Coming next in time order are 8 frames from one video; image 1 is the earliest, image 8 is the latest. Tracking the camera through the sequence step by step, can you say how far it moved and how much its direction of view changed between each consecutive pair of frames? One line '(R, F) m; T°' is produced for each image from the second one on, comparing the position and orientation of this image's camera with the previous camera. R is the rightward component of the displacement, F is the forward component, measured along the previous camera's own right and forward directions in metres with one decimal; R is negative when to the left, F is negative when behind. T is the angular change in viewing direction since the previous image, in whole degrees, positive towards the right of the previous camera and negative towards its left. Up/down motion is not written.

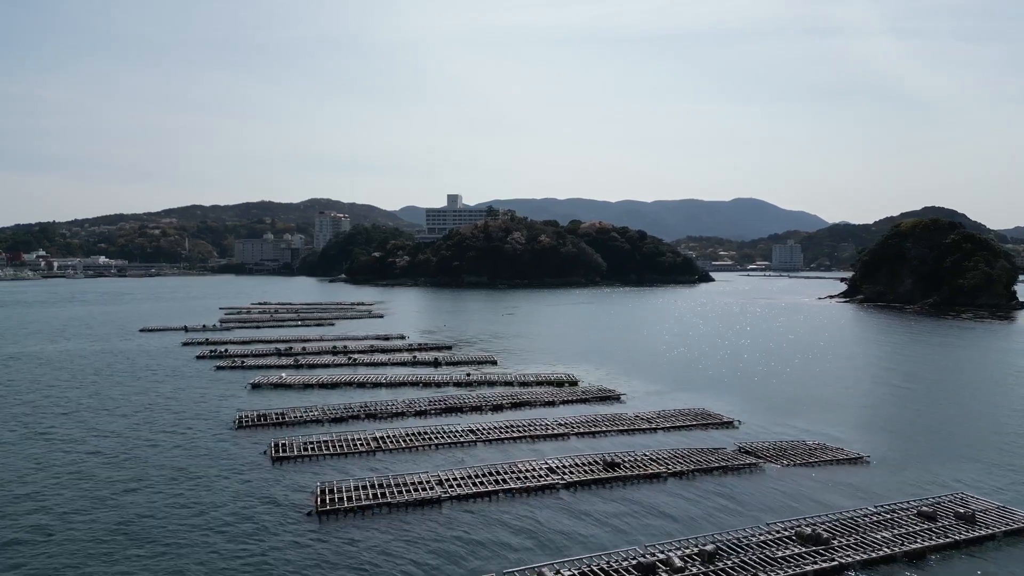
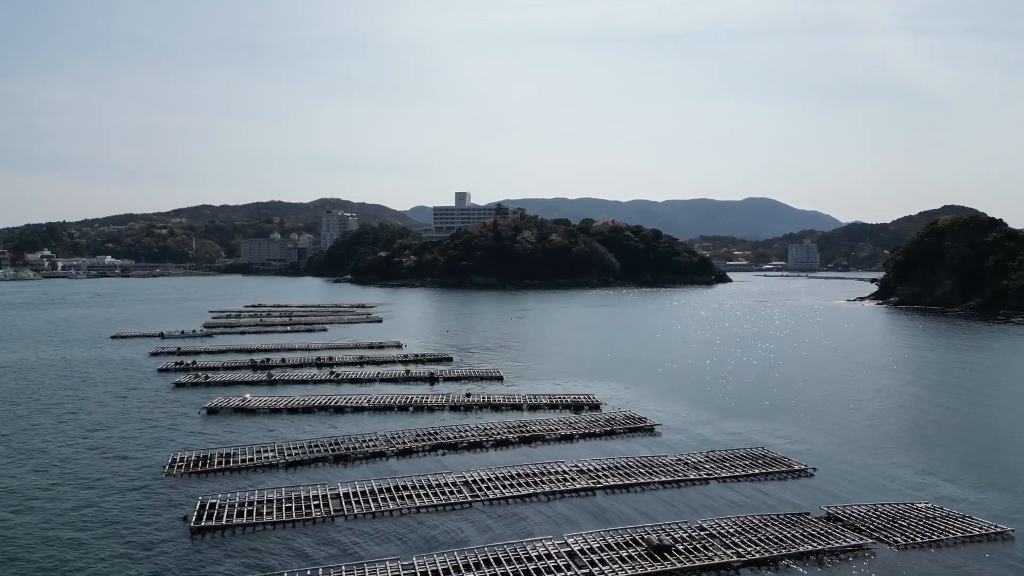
(0.0, +5.2) m; -1°
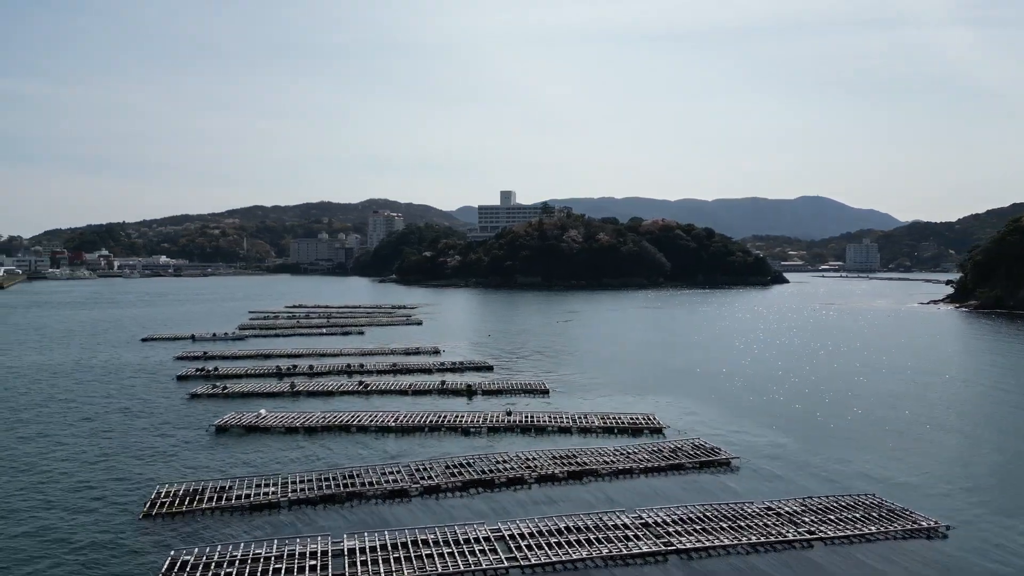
(-0.1, +3.4) m; -4°
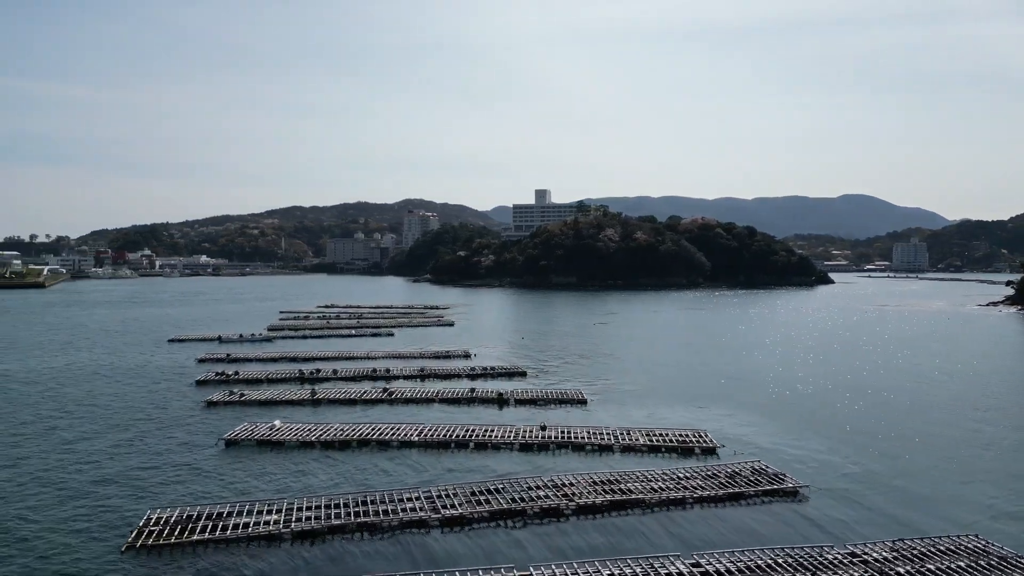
(0.0, +2.1) m; -3°
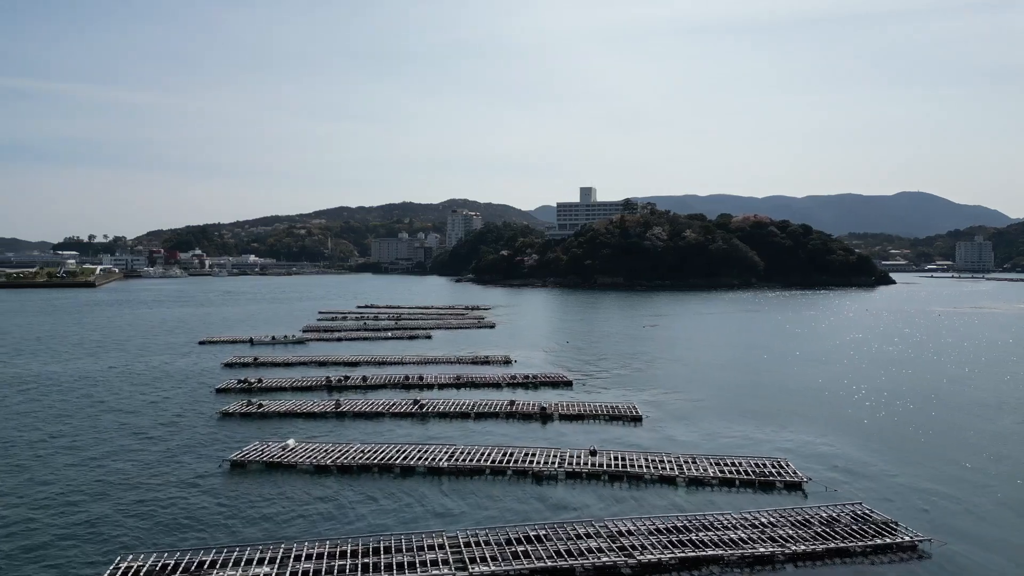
(0.0, +2.9) m; -4°
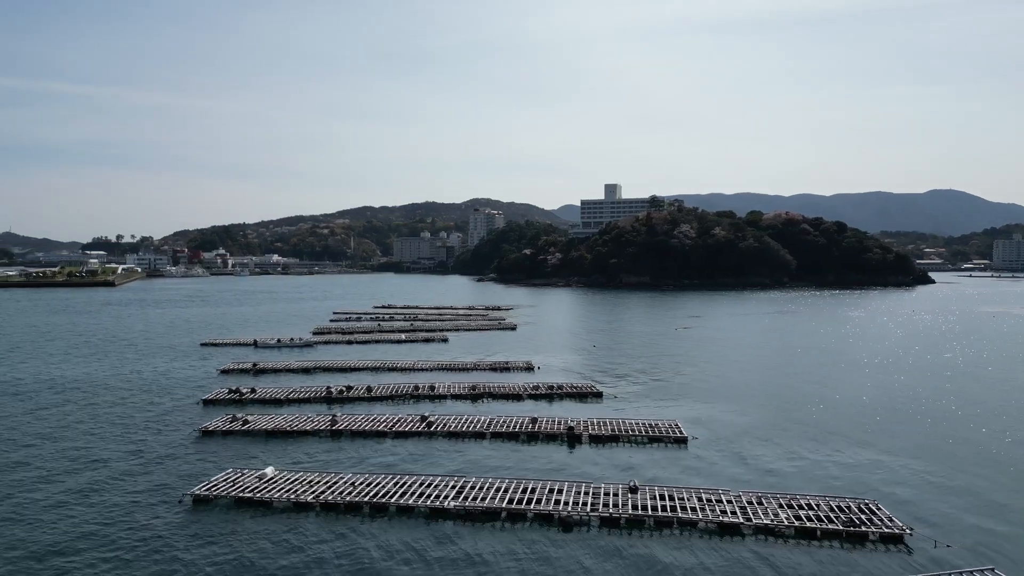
(0.0, +3.3) m; -2°
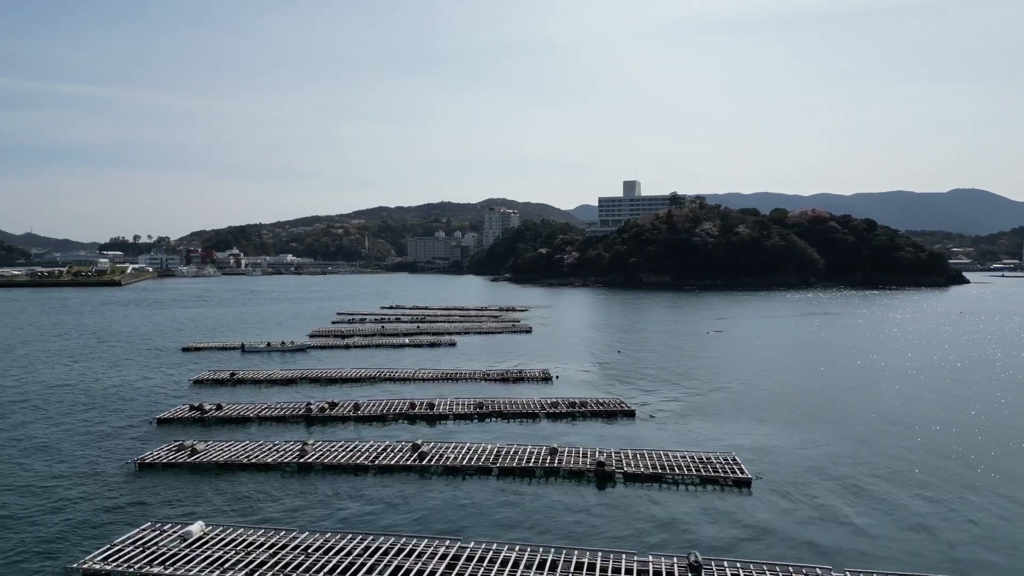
(0.0, +4.2) m; -1°
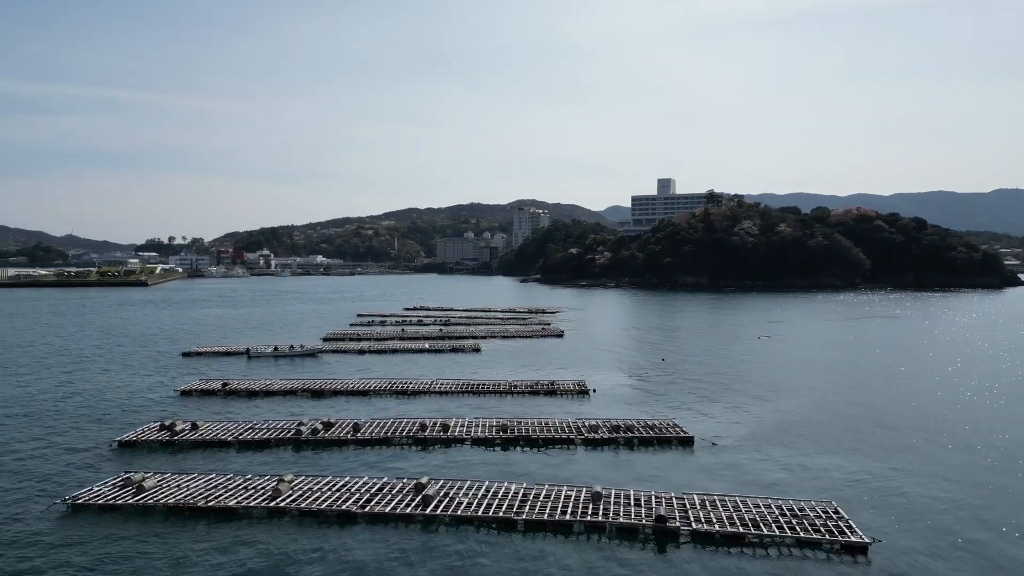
(0.0, +3.7) m; -2°
